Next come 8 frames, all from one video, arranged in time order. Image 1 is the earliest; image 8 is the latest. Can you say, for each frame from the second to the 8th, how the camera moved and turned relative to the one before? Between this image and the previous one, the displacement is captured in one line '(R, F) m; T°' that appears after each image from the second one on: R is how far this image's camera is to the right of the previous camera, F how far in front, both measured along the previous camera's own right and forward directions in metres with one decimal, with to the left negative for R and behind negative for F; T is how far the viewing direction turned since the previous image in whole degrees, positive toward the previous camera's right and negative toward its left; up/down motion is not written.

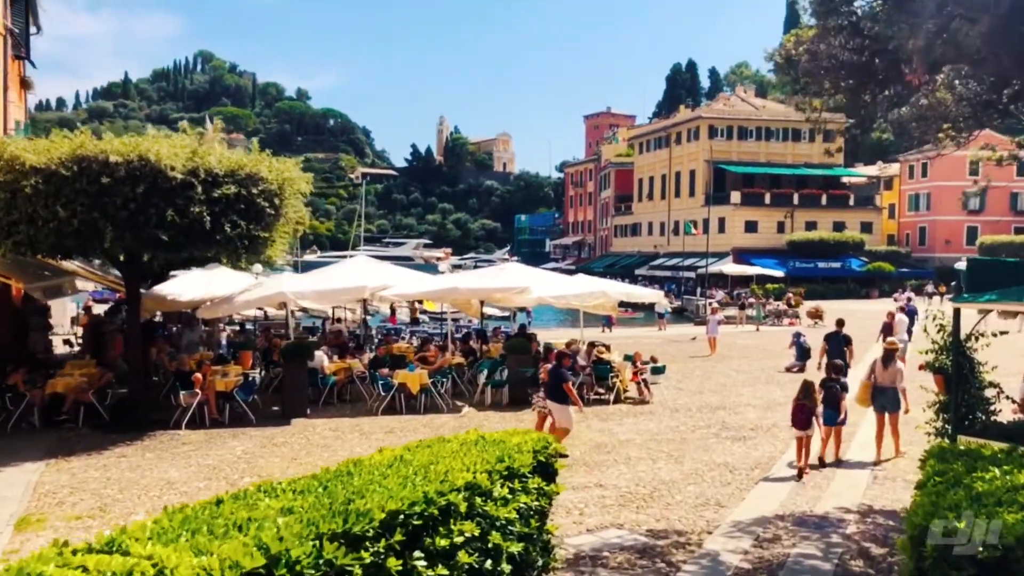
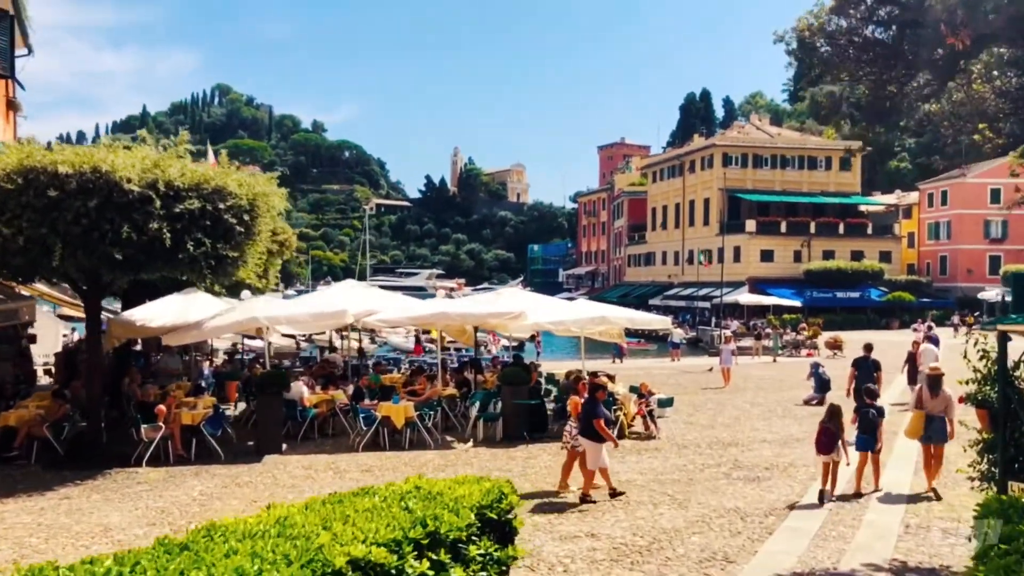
(+0.4, +1.2) m; -1°
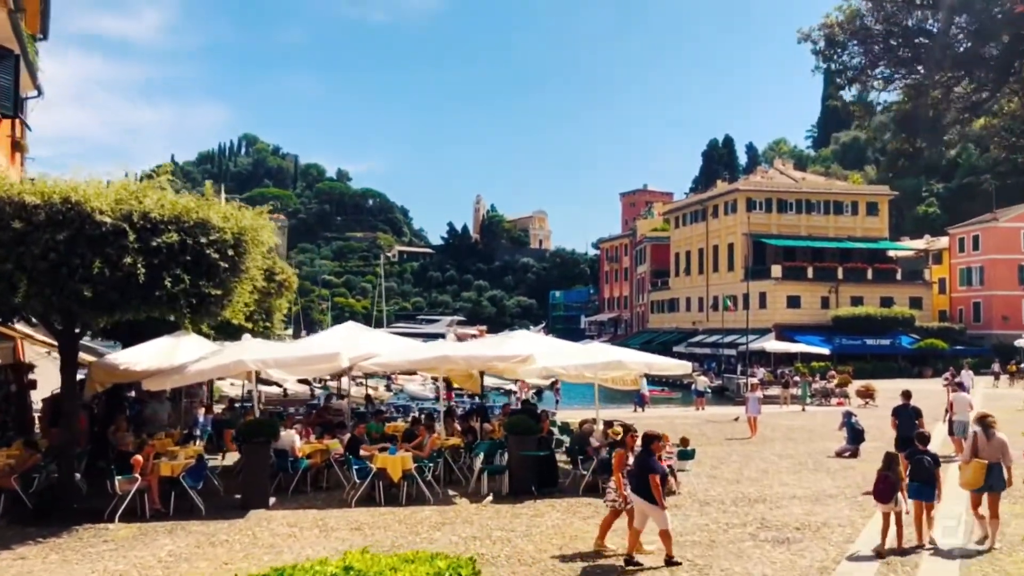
(+0.3, +1.1) m; -2°
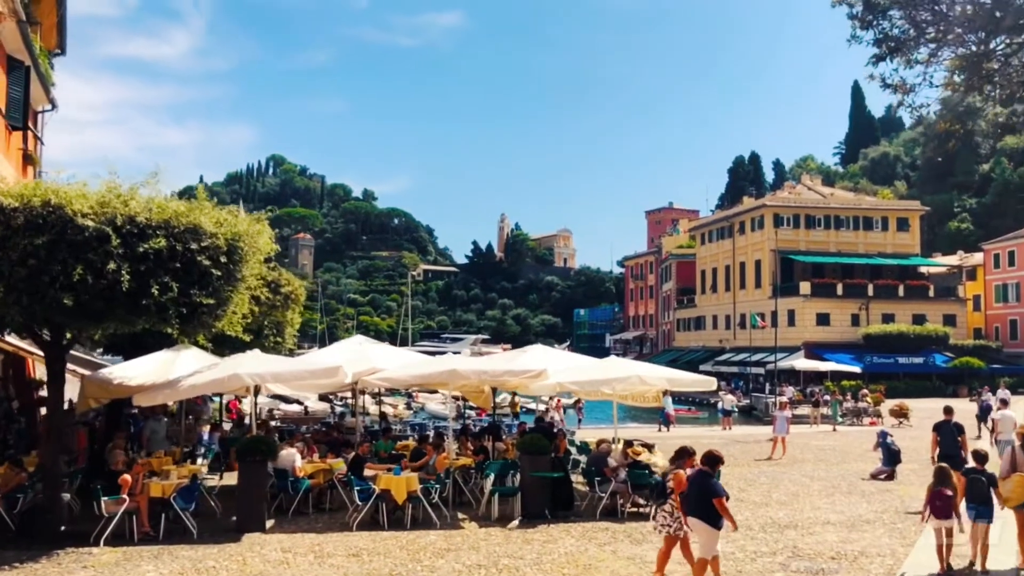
(+0.2, +0.8) m; -2°
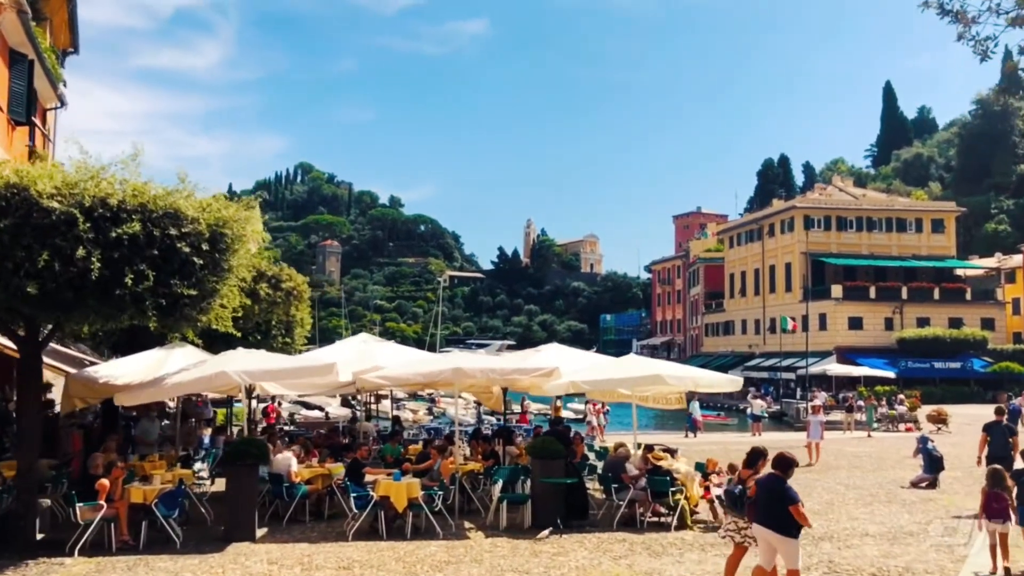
(+0.3, +1.0) m; -2°
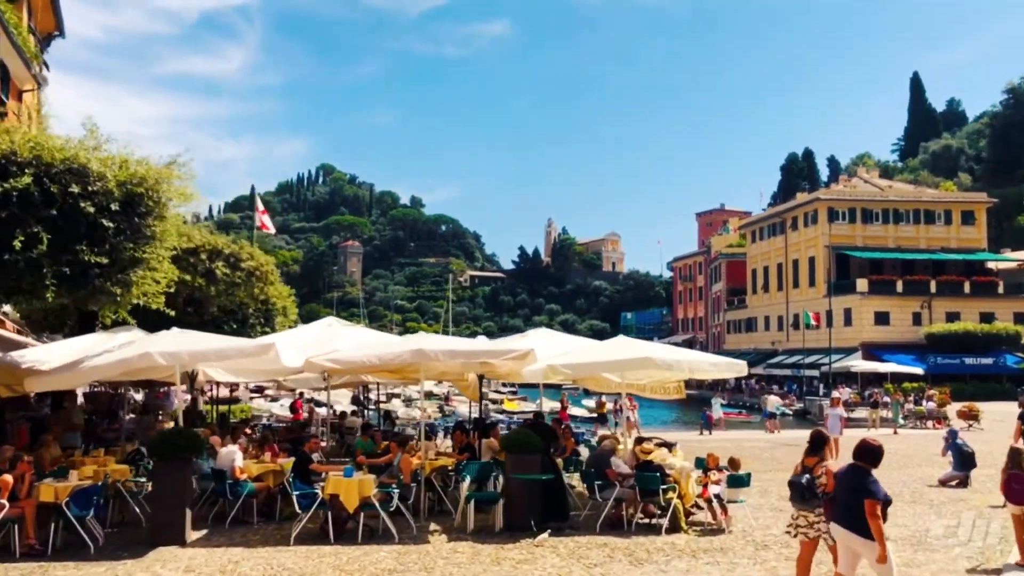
(+0.7, +1.5) m; -2°
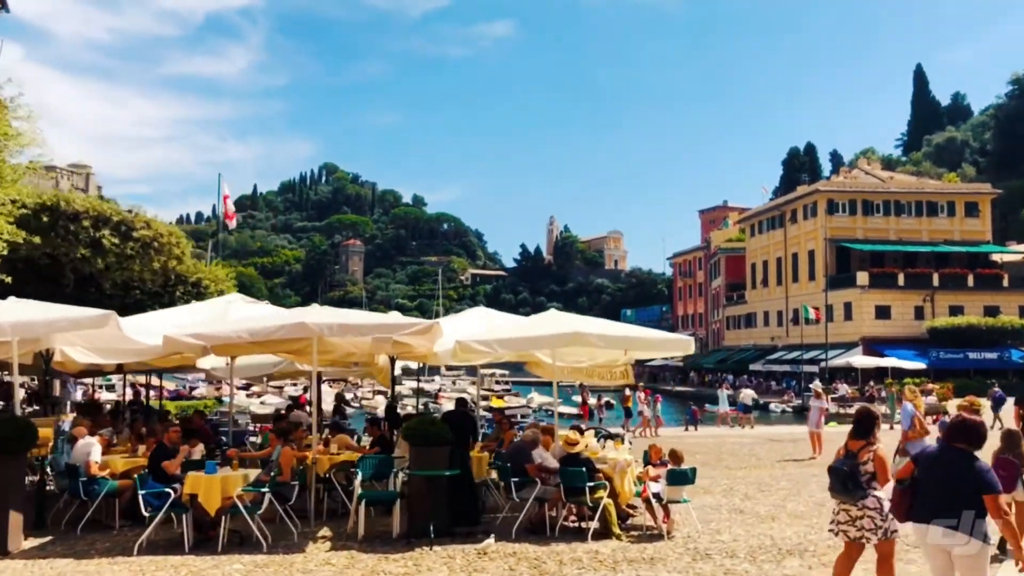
(+1.2, +1.8) m; 0°
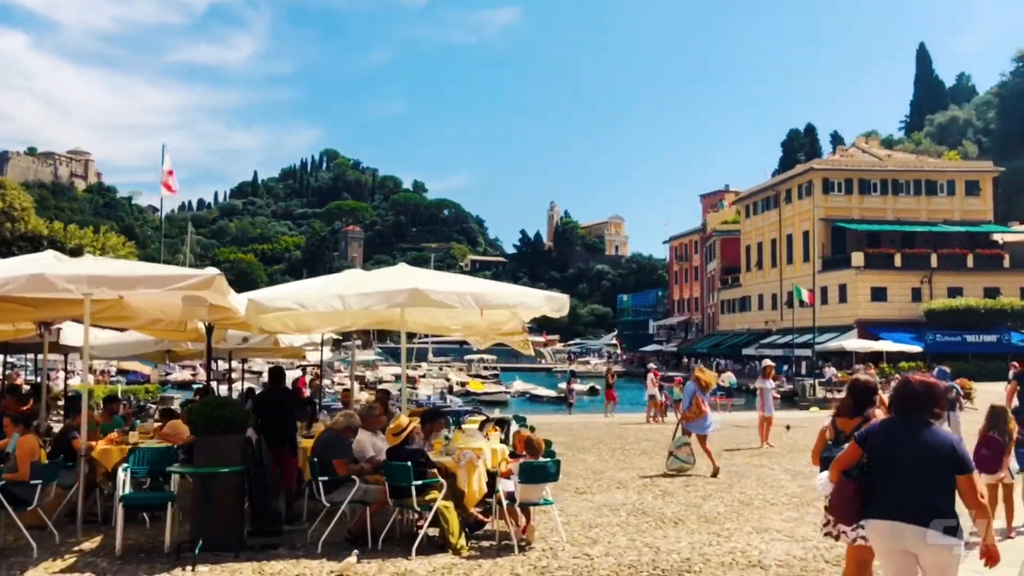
(+1.7, +2.3) m; 0°
